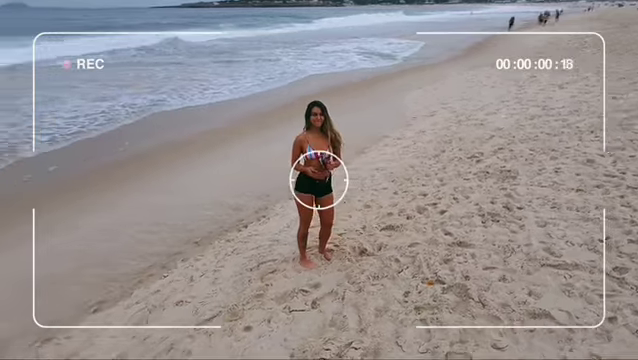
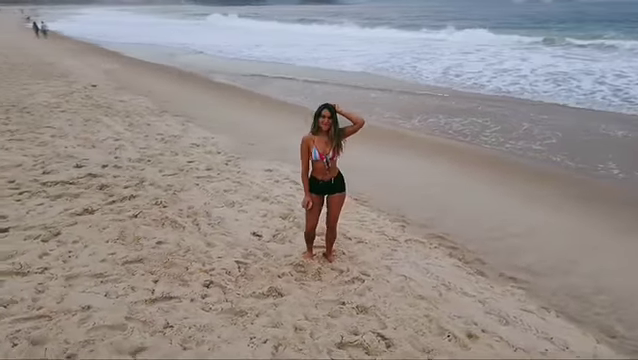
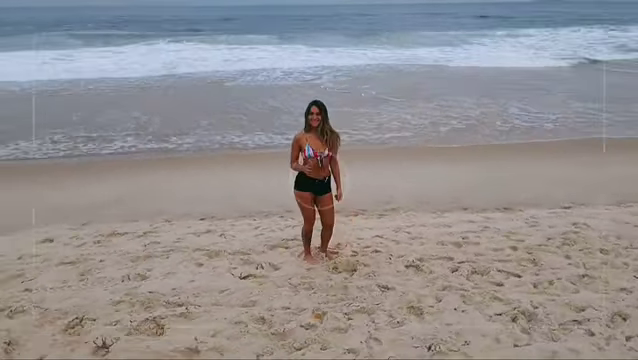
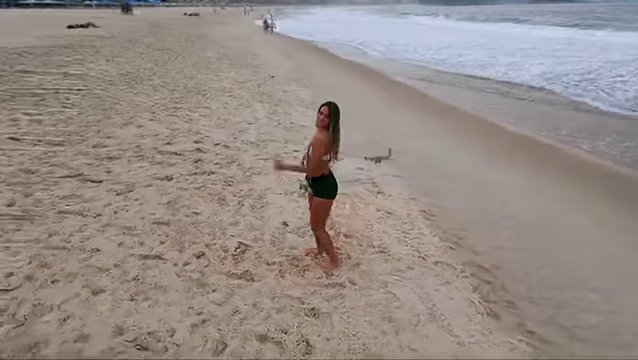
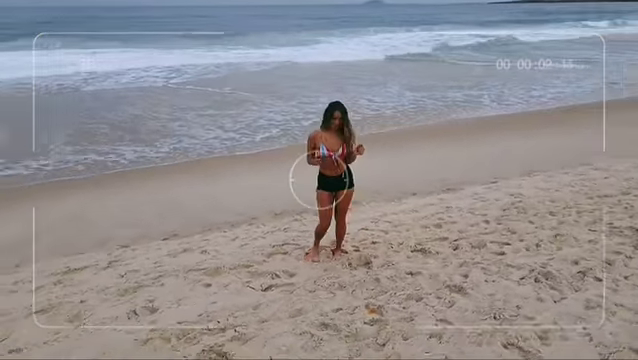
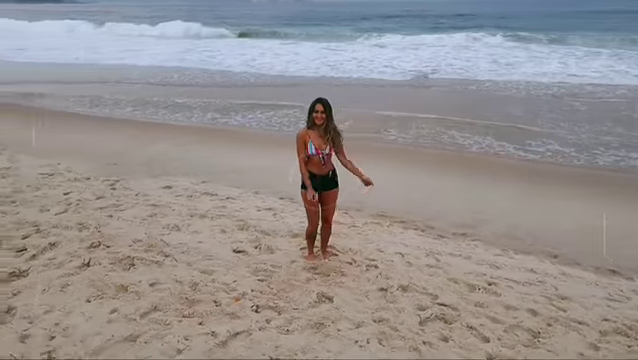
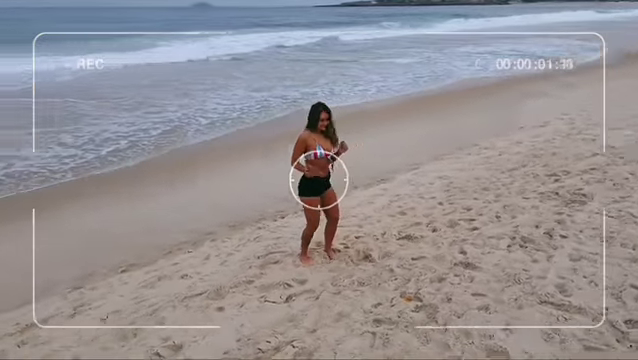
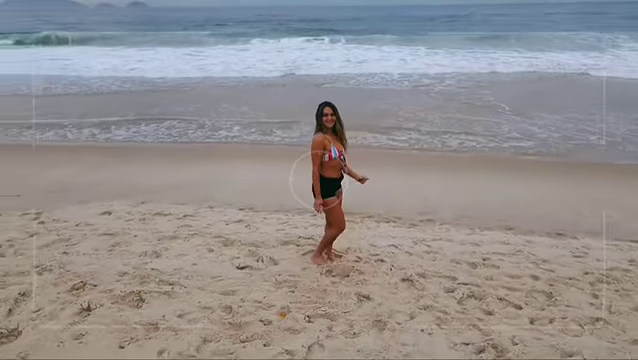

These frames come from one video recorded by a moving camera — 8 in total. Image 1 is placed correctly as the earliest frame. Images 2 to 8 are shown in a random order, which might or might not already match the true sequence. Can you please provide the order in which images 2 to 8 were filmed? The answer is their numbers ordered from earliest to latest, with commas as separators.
7, 5, 3, 8, 6, 2, 4
